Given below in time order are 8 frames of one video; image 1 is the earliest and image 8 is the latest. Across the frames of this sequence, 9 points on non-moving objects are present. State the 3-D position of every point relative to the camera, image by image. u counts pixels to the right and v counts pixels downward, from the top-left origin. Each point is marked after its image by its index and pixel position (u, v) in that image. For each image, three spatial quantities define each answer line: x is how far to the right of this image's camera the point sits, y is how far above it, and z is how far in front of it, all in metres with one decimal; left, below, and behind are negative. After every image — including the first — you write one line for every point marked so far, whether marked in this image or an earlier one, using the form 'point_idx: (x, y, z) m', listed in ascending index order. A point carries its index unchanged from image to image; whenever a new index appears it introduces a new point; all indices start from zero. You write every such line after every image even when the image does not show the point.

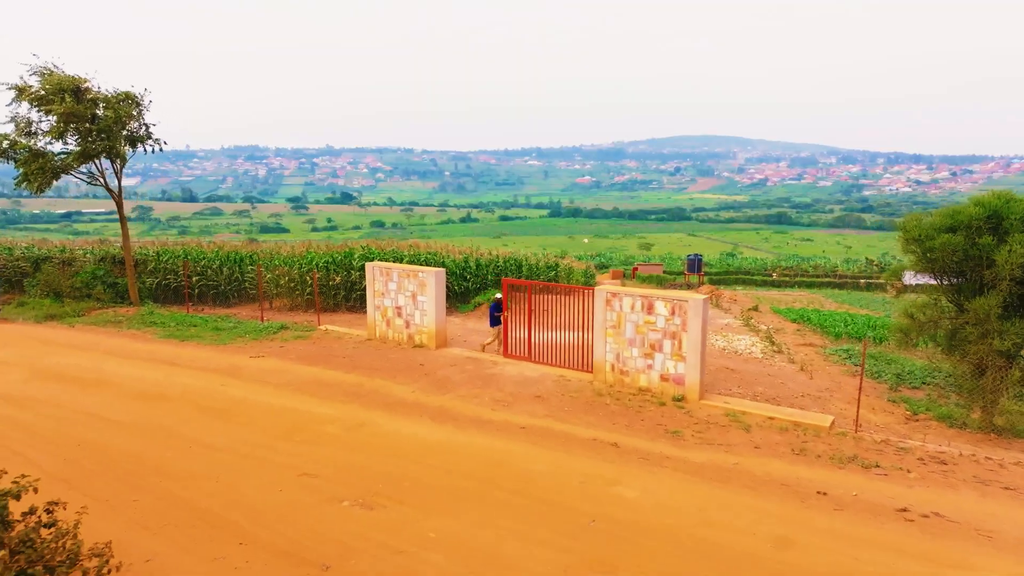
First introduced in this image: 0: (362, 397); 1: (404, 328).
0: (-1.9, -1.4, +9.0) m
1: (-2.0, -0.7, +13.1) m
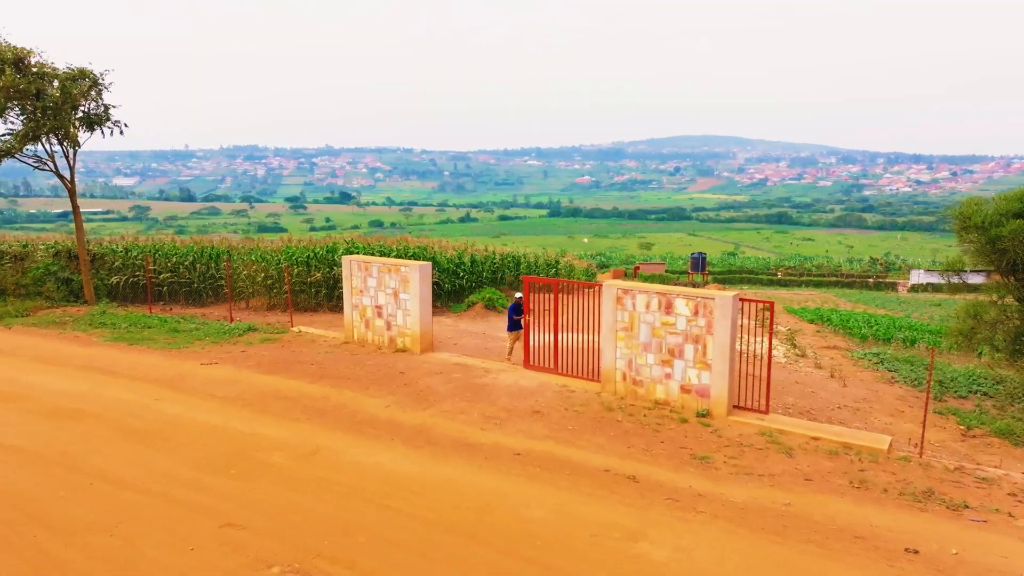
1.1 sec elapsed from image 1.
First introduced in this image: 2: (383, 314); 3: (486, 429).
0: (-2.0, -1.3, +7.5) m
1: (-2.0, -0.7, +11.5) m
2: (-2.1, -0.4, +11.6) m
3: (-0.3, -1.5, +7.6) m
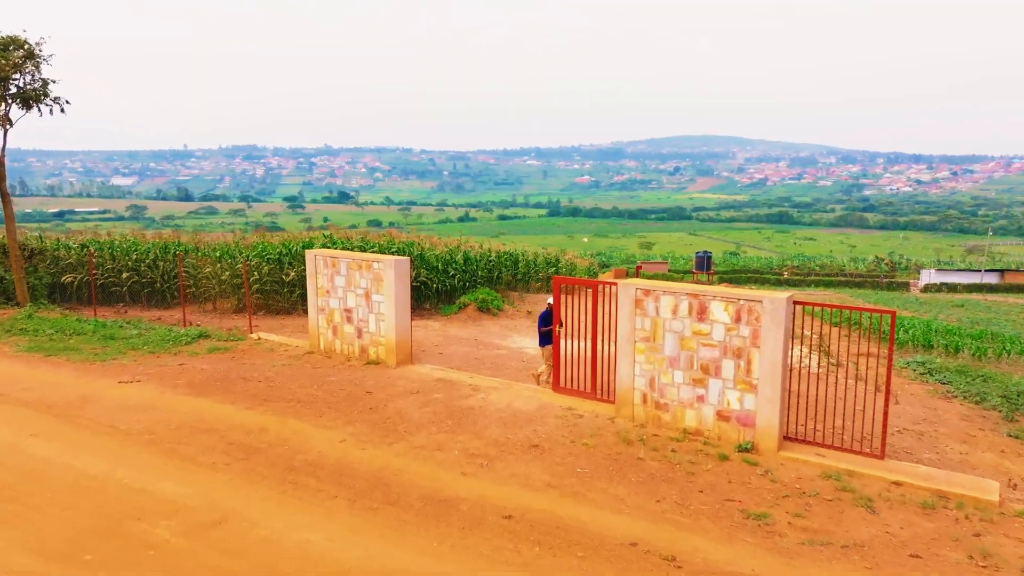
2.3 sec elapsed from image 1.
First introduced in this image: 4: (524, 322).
0: (-2.0, -1.3, +5.7) m
1: (-2.1, -0.7, +9.7) m
2: (-2.2, -0.4, +9.7) m
3: (-0.3, -1.5, +5.7) m
4: (+0.2, -0.8, +15.8) m
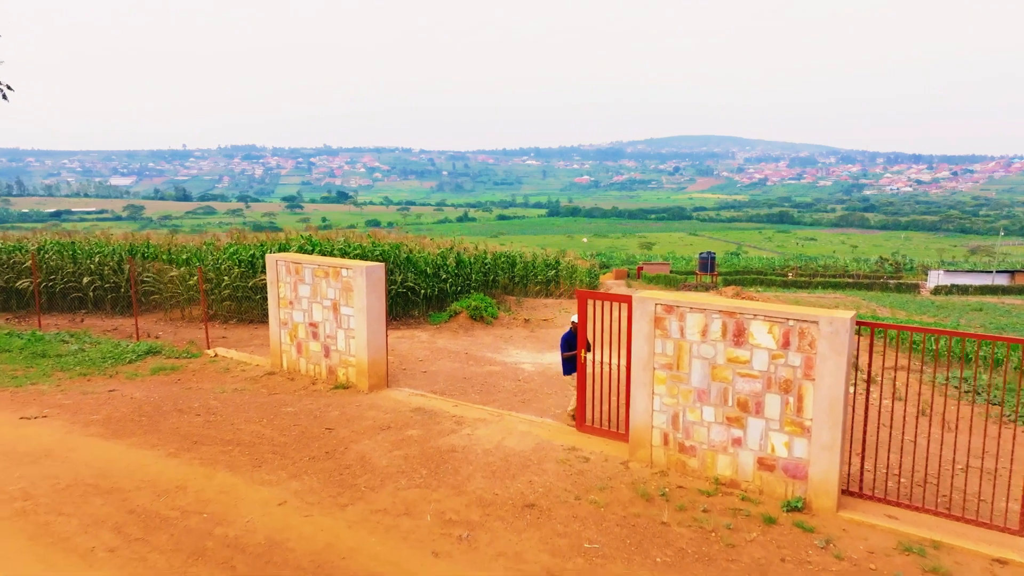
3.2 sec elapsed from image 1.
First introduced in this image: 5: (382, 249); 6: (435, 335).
0: (-2.1, -1.4, +4.3) m
1: (-2.2, -0.8, +8.3) m
2: (-2.2, -0.6, +8.4) m
3: (-0.4, -1.6, +4.4) m
4: (+0.2, -0.9, +14.4) m
5: (-2.8, +0.8, +15.7) m
6: (-1.4, -0.9, +13.4) m
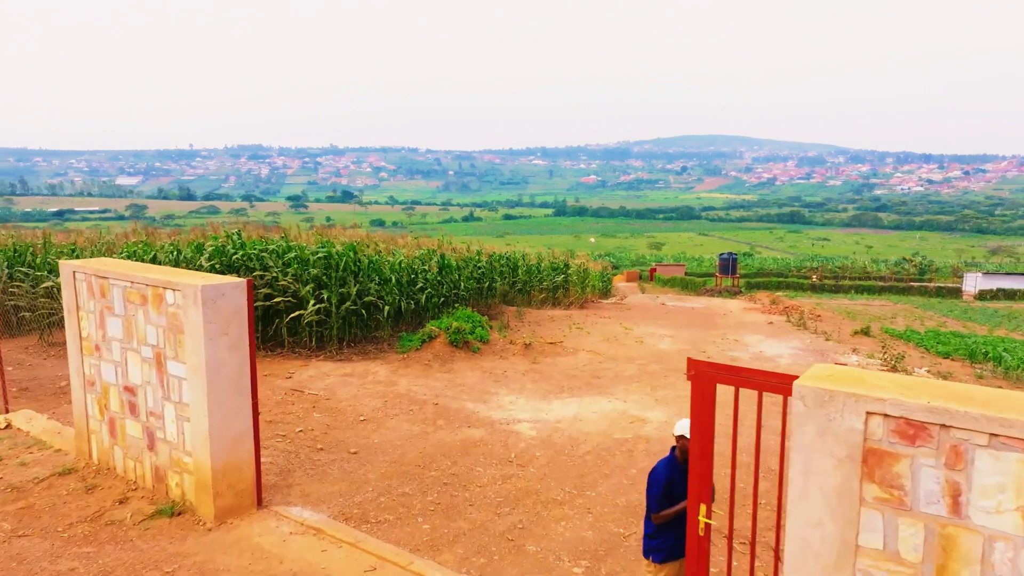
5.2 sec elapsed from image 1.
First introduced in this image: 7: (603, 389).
0: (-2.3, -1.7, +0.5) m
1: (-2.3, -1.0, +4.6) m
2: (-2.4, -0.8, +4.6) m
3: (-0.6, -1.8, +0.6) m
4: (+0.1, -1.1, +10.6) m
5: (-2.9, +0.6, +11.9) m
6: (-1.5, -1.1, +9.6) m
7: (+1.2, -1.3, +9.5) m
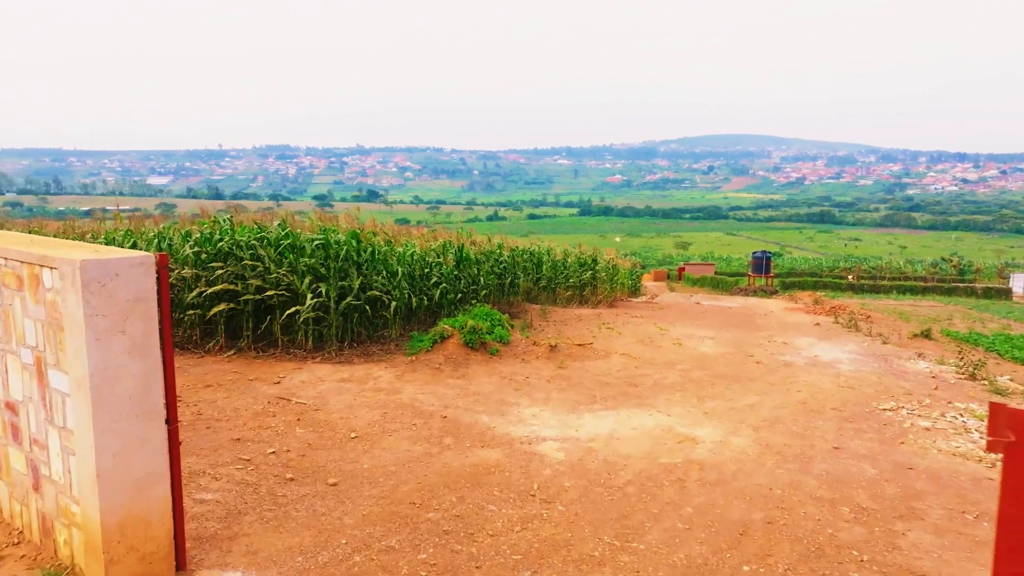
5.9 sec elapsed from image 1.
0: (-2.3, -1.6, -0.7) m
1: (-2.2, -0.9, +3.3) m
2: (-2.3, -0.7, +3.3) m
3: (-0.6, -1.8, -0.7) m
4: (+0.4, -1.0, +9.3) m
5: (-2.5, +0.7, +10.7) m
6: (-1.3, -1.0, +8.3) m
7: (+1.5, -1.3, +8.1) m
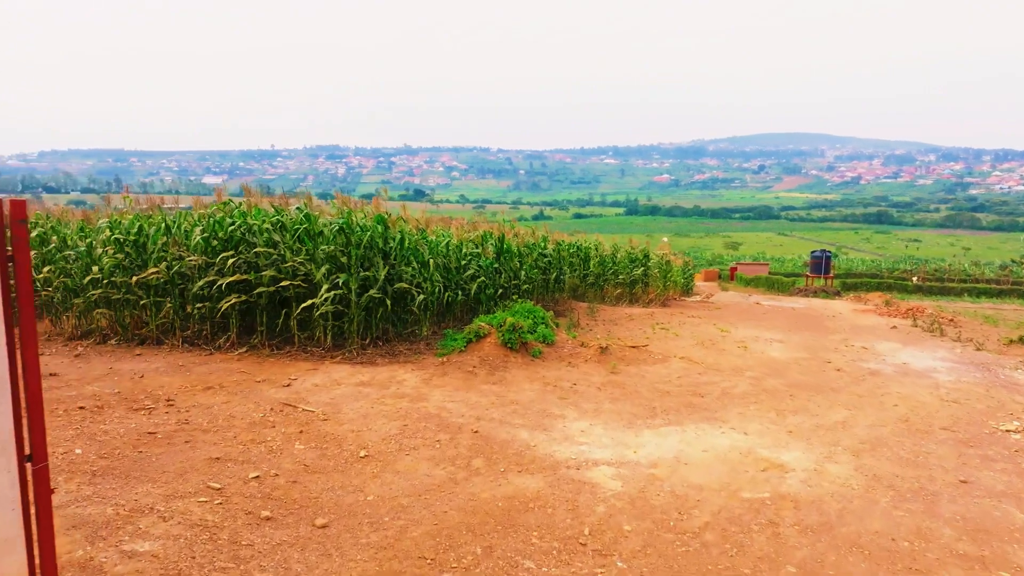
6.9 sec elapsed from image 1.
0: (-2.4, -1.5, -1.8) m
1: (-2.1, -0.8, +2.3) m
2: (-2.1, -0.6, +2.3) m
3: (-0.8, -1.7, -1.9) m
4: (+0.9, -0.9, +8.1) m
5: (-1.9, +0.8, +9.7) m
6: (-0.8, -0.9, +7.2) m
7: (+1.9, -1.2, +6.8) m
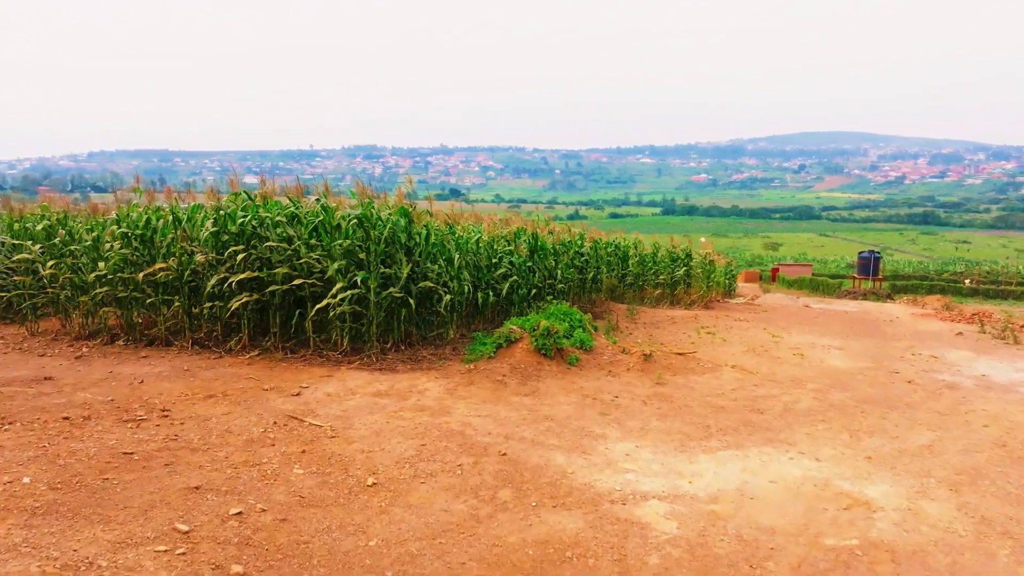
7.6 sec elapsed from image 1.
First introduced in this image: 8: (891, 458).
0: (-2.6, -1.5, -2.4) m
1: (-2.0, -0.8, +1.6) m
2: (-2.1, -0.6, +1.6) m
3: (-0.9, -1.7, -2.6) m
4: (+1.2, -1.0, +7.2) m
5: (-1.5, +0.8, +9.0) m
6: (-0.5, -0.9, +6.5) m
7: (+2.2, -1.2, +6.0) m
8: (+2.9, -1.3, +5.6) m
